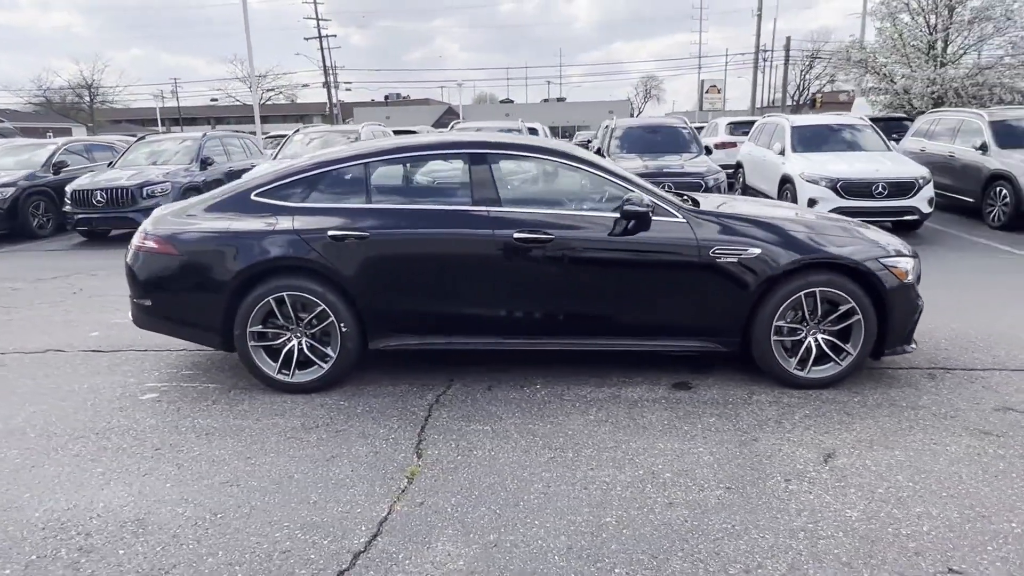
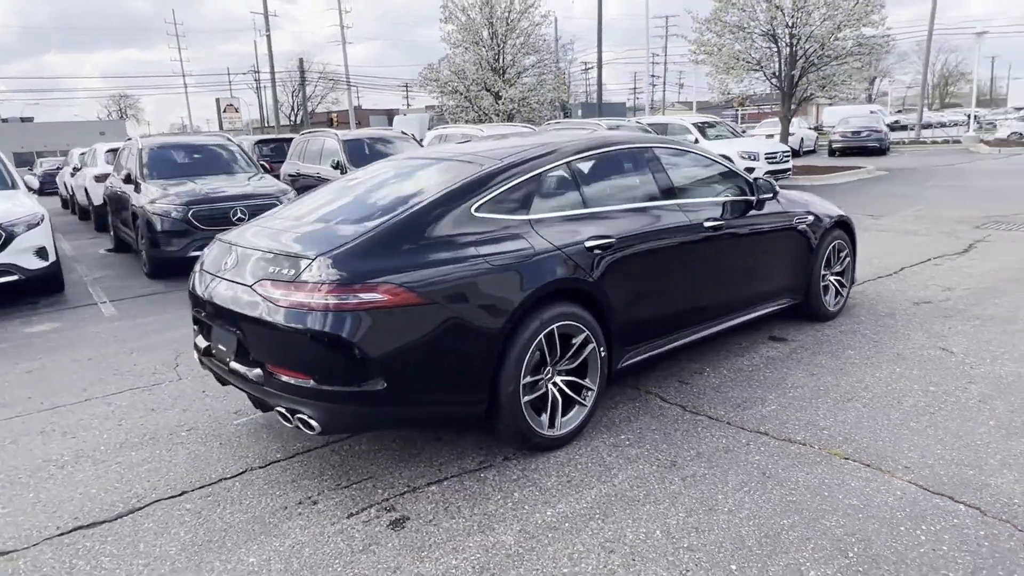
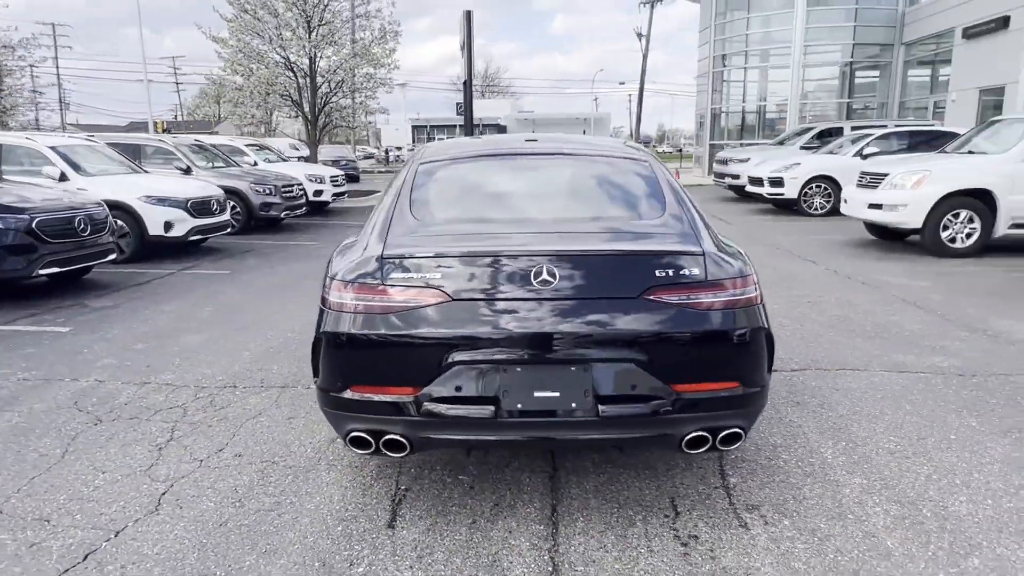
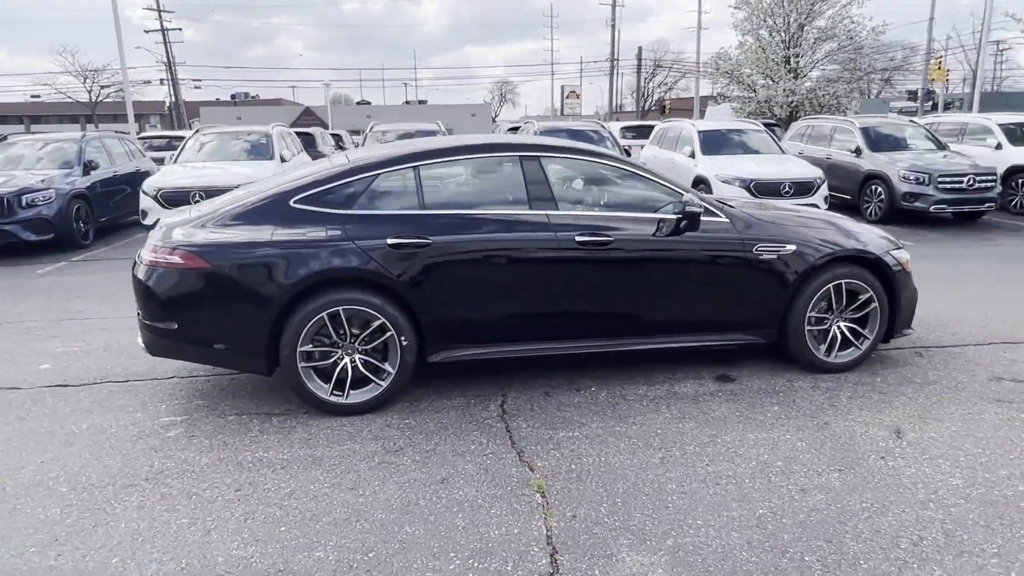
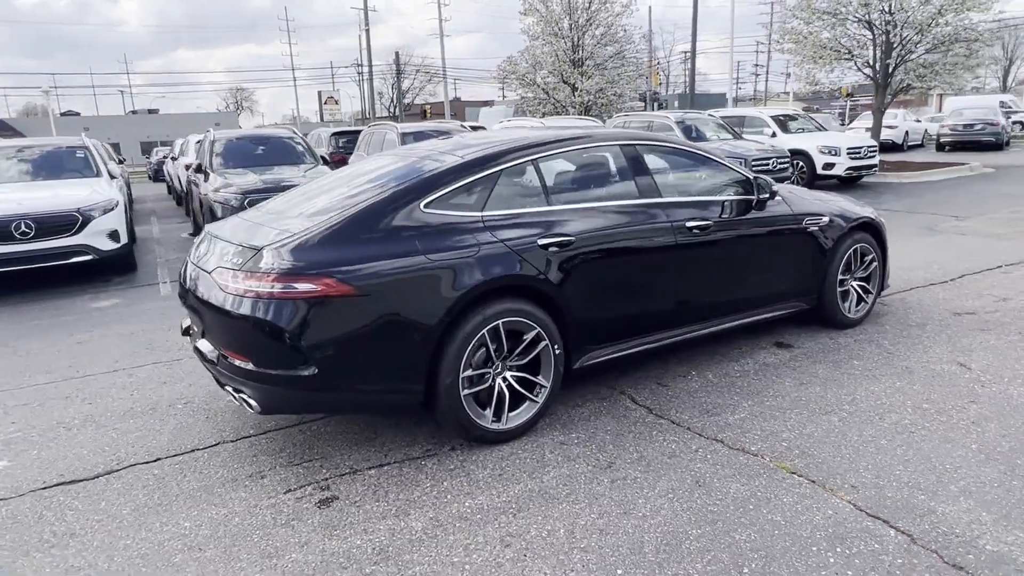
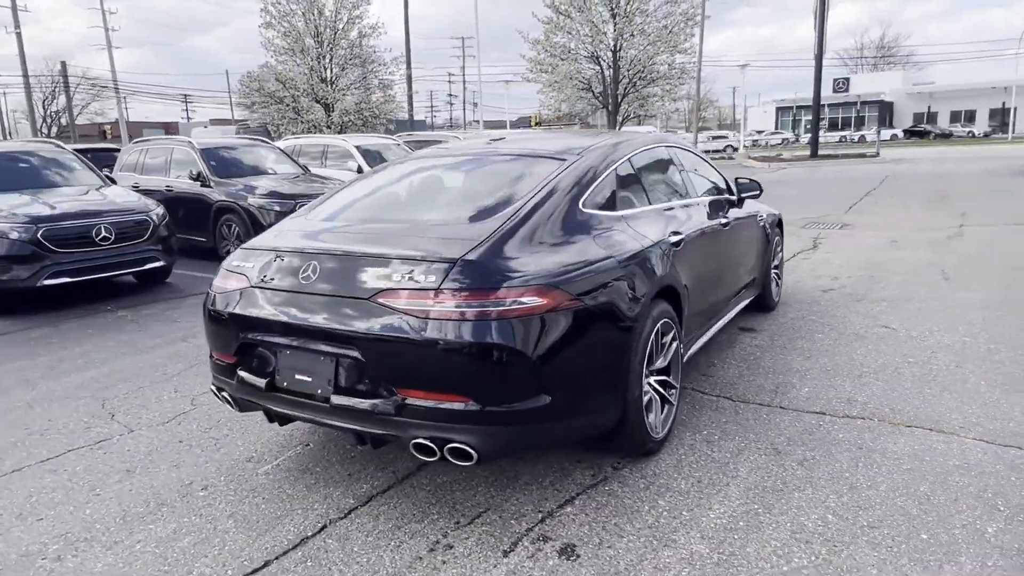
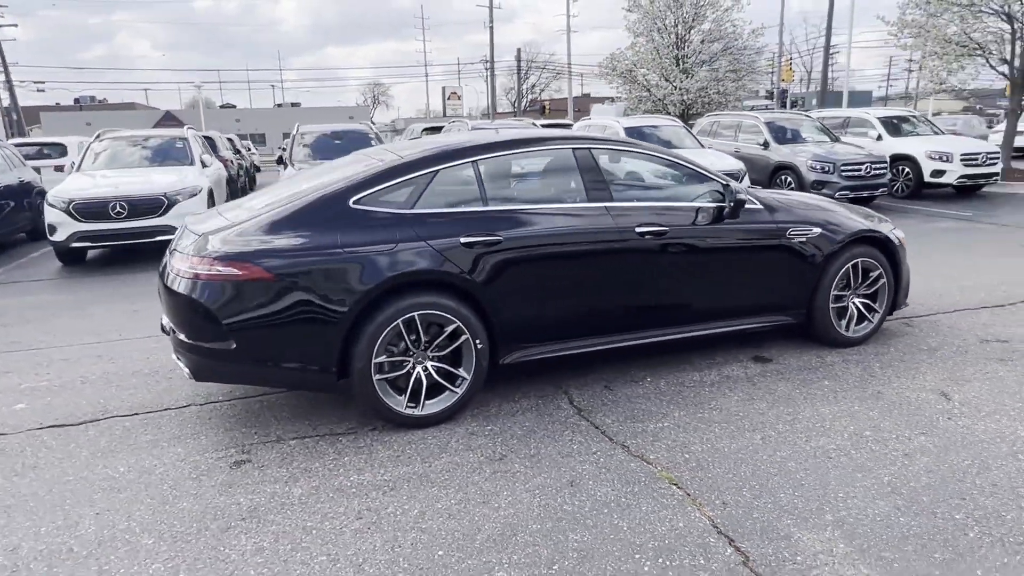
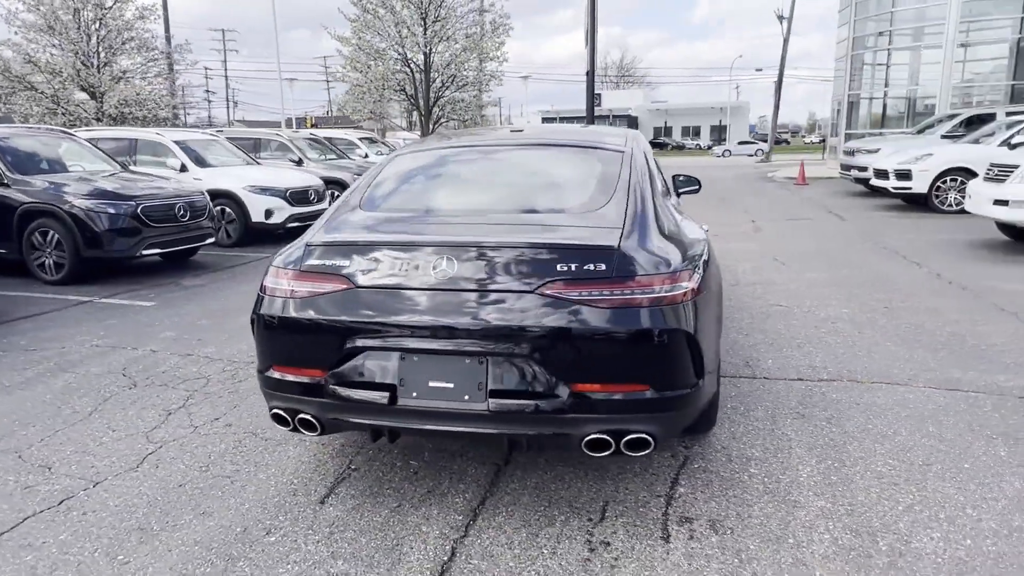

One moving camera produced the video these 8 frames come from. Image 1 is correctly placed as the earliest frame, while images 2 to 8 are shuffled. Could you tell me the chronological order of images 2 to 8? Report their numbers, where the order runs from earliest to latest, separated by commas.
4, 7, 5, 2, 6, 8, 3
